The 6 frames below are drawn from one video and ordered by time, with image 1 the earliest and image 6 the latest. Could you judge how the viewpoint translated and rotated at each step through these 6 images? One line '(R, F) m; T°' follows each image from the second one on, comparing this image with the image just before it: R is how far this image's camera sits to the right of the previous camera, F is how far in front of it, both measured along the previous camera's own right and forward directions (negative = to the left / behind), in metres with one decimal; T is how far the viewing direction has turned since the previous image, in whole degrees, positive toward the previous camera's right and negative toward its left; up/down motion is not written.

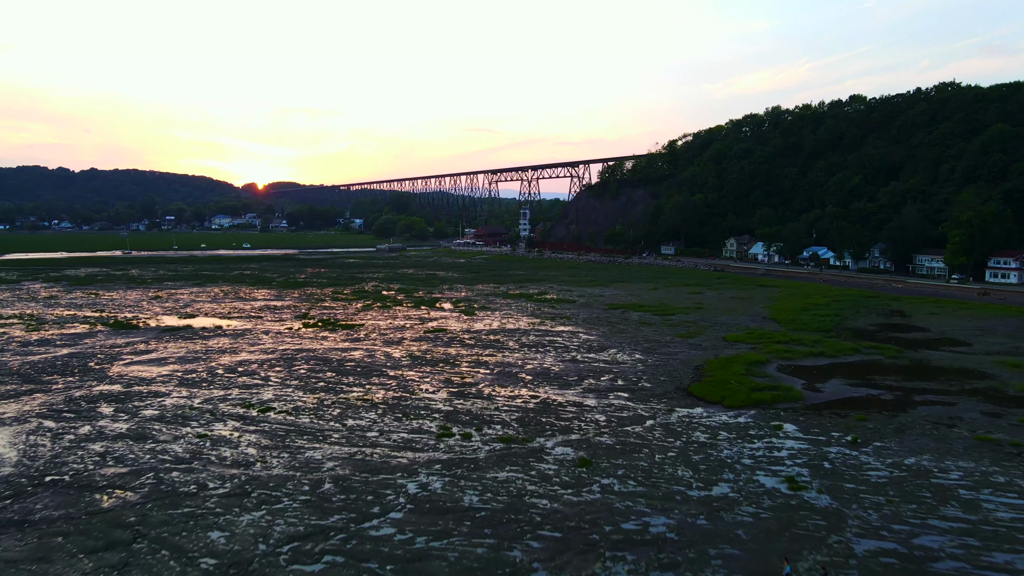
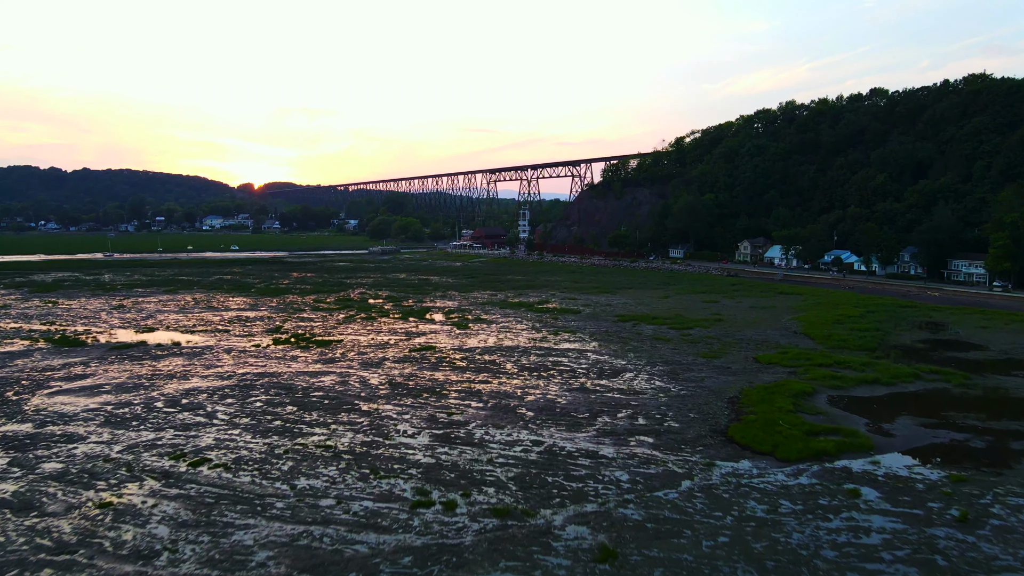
(0.0, +2.7) m; 0°
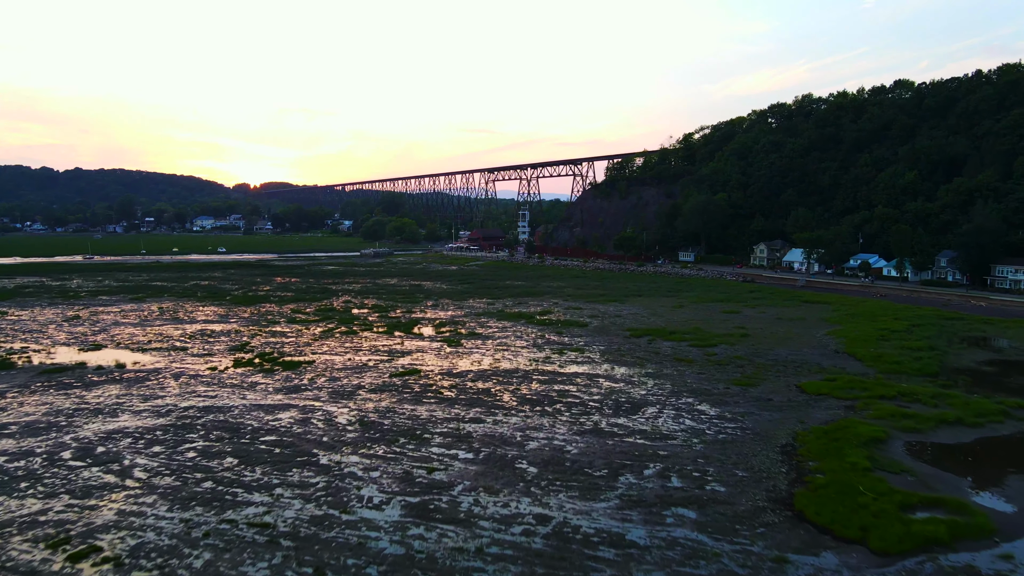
(0.0, +2.7) m; 0°
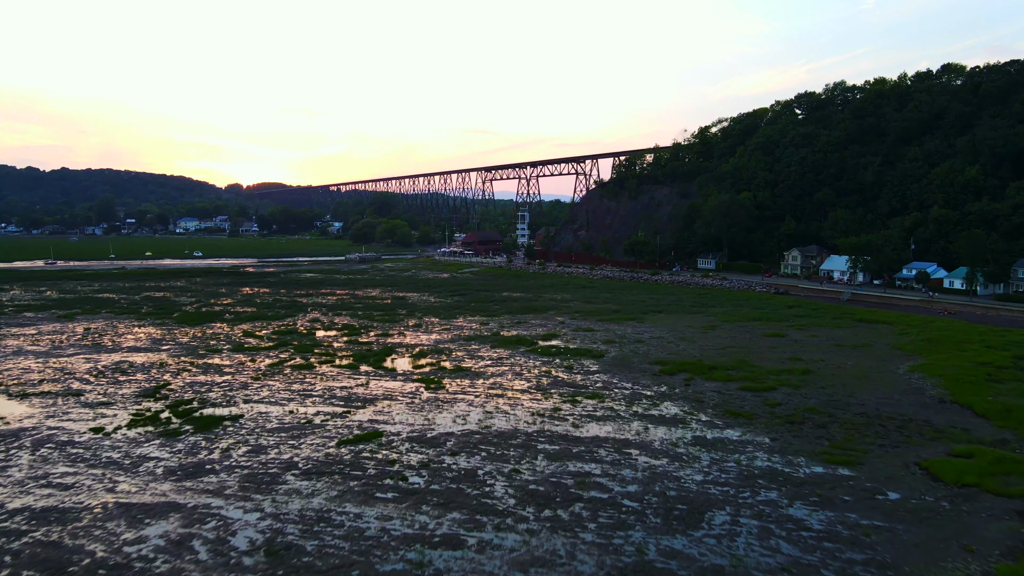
(0.0, +4.5) m; 0°
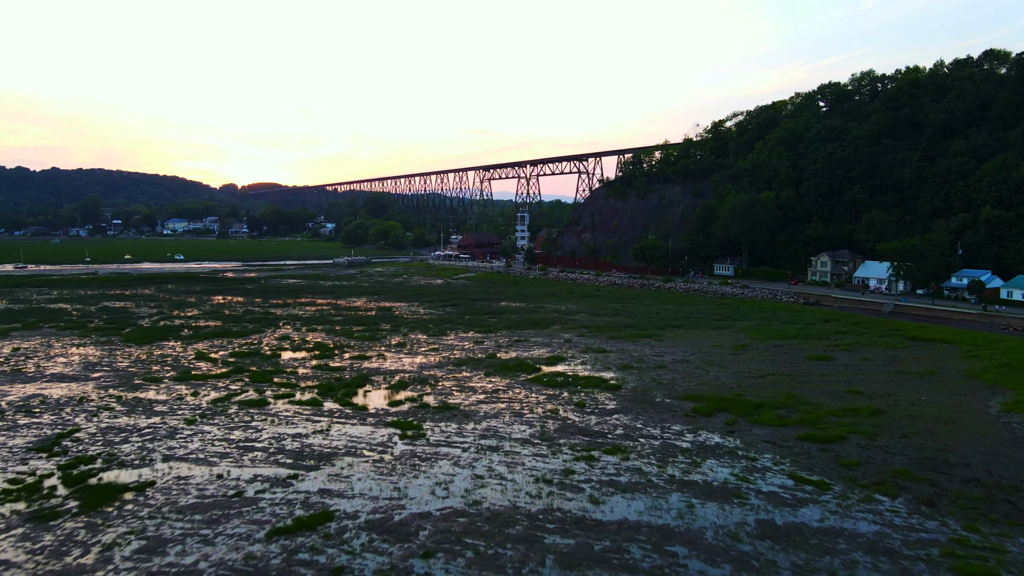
(0.0, +3.1) m; 0°
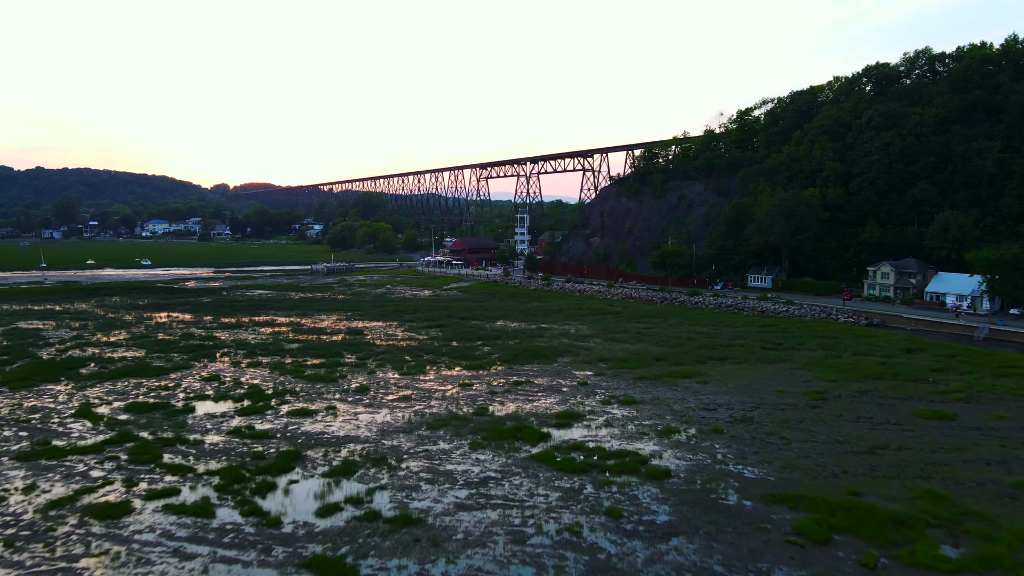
(0.0, +4.9) m; 0°
